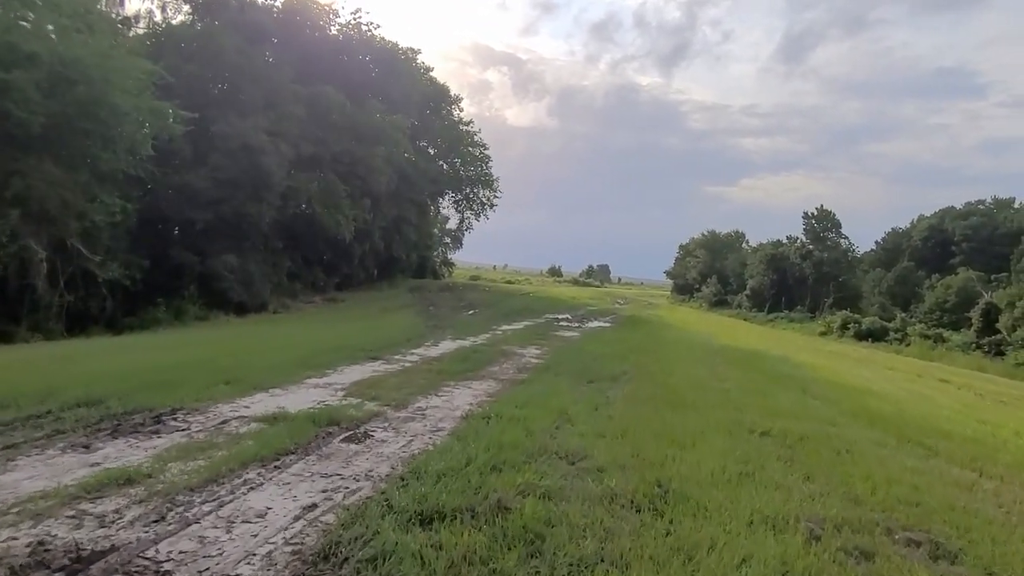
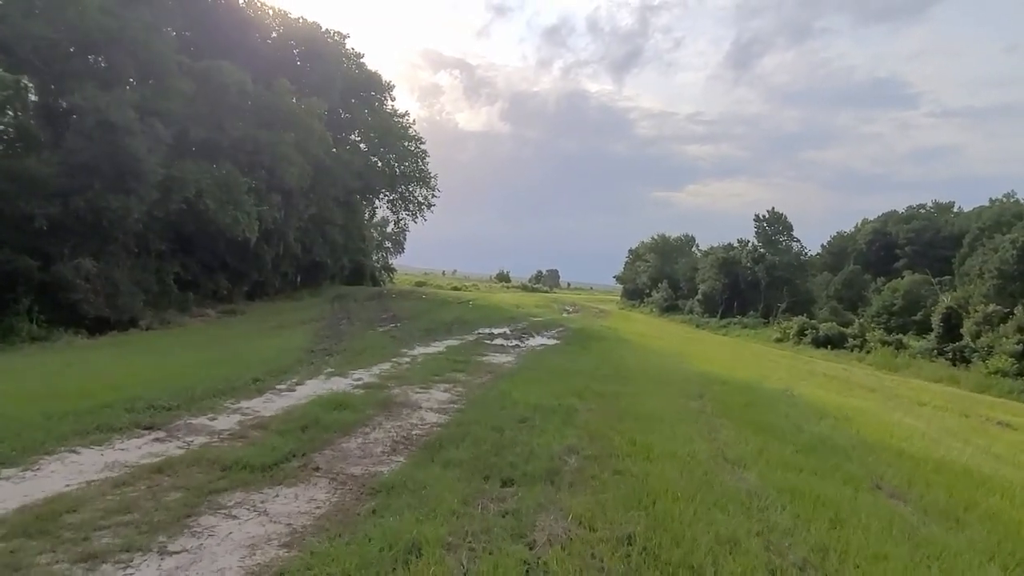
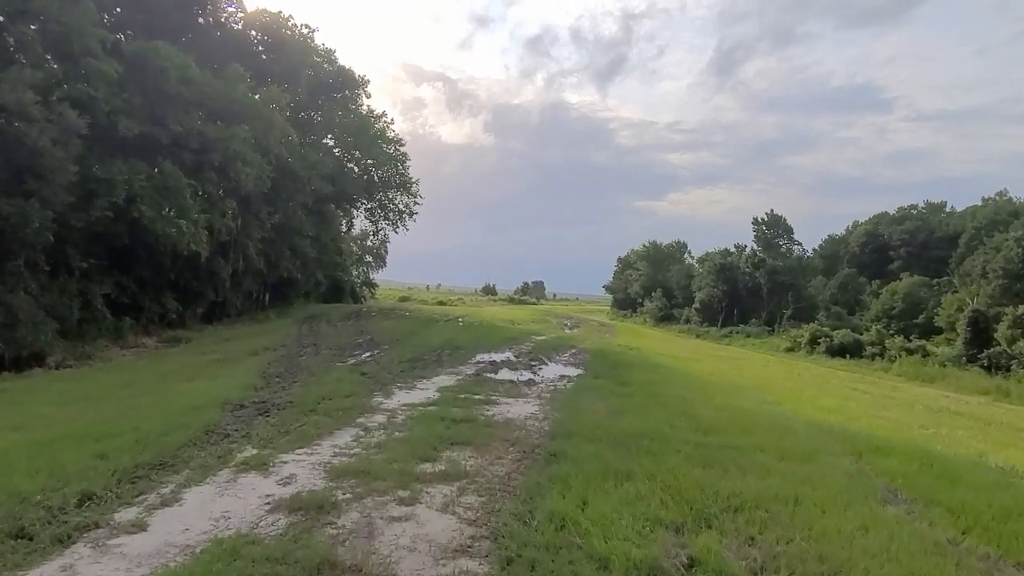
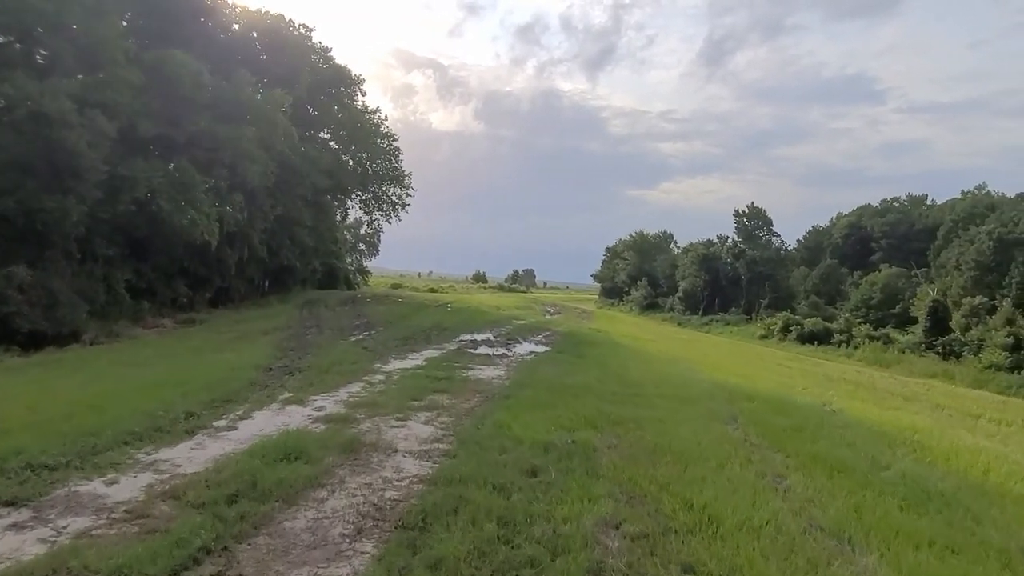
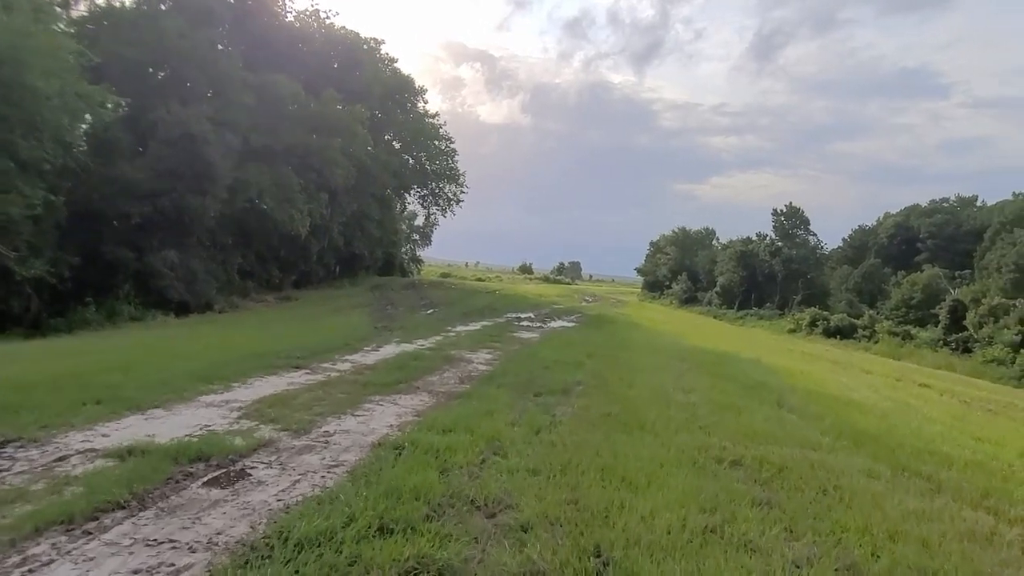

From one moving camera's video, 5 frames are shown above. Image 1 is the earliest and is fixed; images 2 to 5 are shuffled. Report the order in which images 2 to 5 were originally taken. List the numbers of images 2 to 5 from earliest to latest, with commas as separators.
5, 2, 4, 3
